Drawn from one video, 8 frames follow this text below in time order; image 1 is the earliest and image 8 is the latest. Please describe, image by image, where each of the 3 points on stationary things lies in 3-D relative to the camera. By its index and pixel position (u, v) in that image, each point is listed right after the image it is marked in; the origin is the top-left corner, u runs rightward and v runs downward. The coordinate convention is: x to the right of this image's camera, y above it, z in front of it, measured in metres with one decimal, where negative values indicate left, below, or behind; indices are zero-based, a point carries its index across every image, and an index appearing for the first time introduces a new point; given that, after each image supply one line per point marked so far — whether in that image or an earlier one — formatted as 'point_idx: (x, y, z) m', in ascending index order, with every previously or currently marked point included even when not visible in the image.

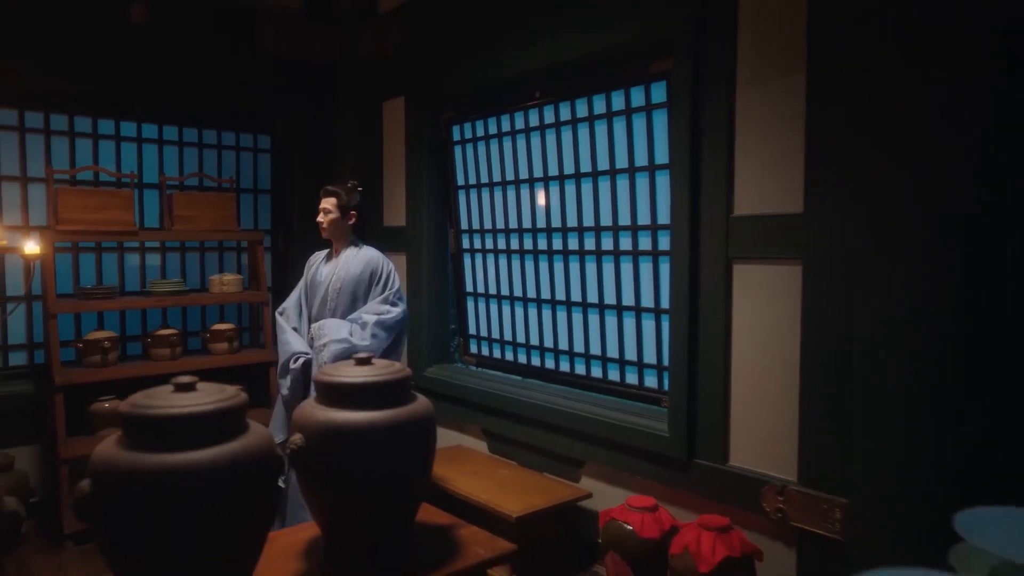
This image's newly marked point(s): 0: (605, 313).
0: (+0.4, -0.1, +3.1) m
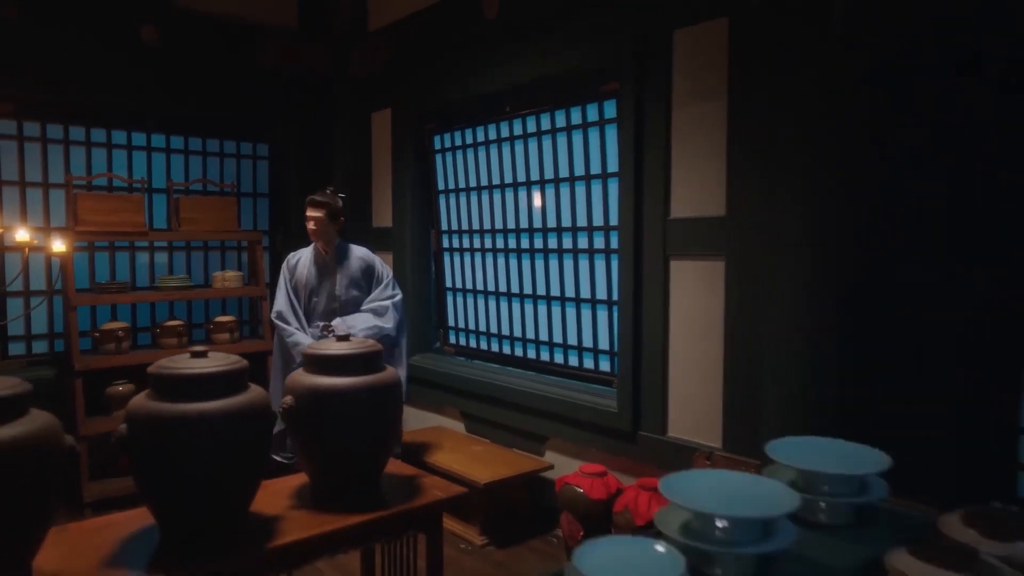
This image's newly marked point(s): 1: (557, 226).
0: (+0.2, -0.1, +3.4) m
1: (+0.2, +0.3, +3.4) m
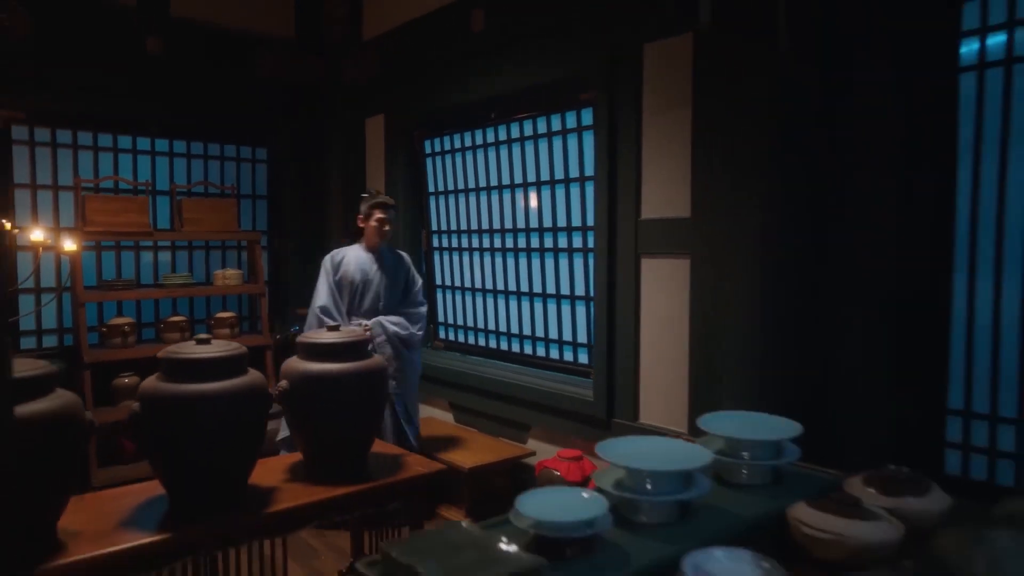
0: (+0.2, -0.1, +3.7) m
1: (+0.1, +0.3, +3.6) m
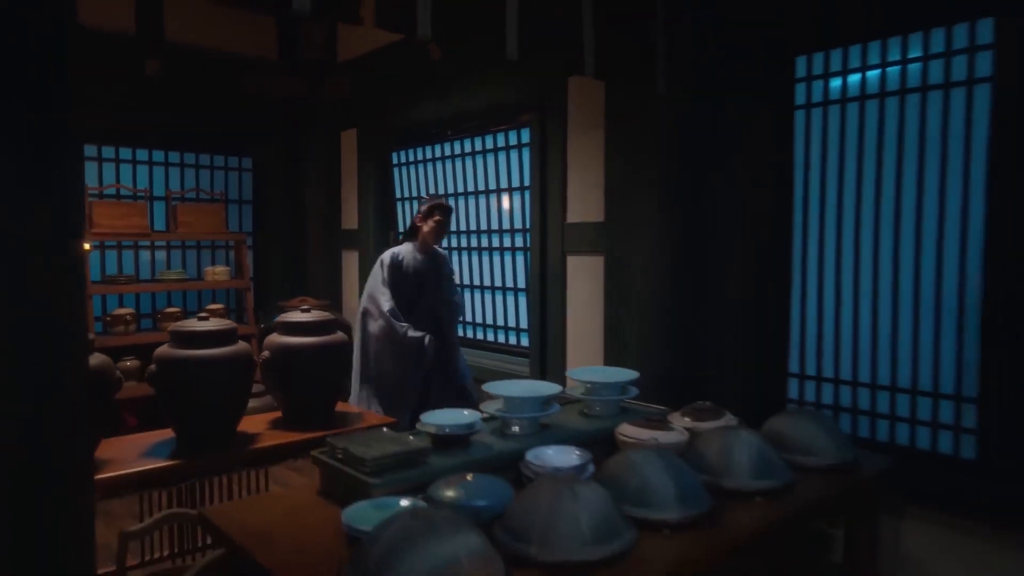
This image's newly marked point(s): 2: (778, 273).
0: (-0.1, 0.0, +4.2) m
1: (-0.2, +0.3, +4.2) m
2: (+1.0, +0.1, +2.8) m
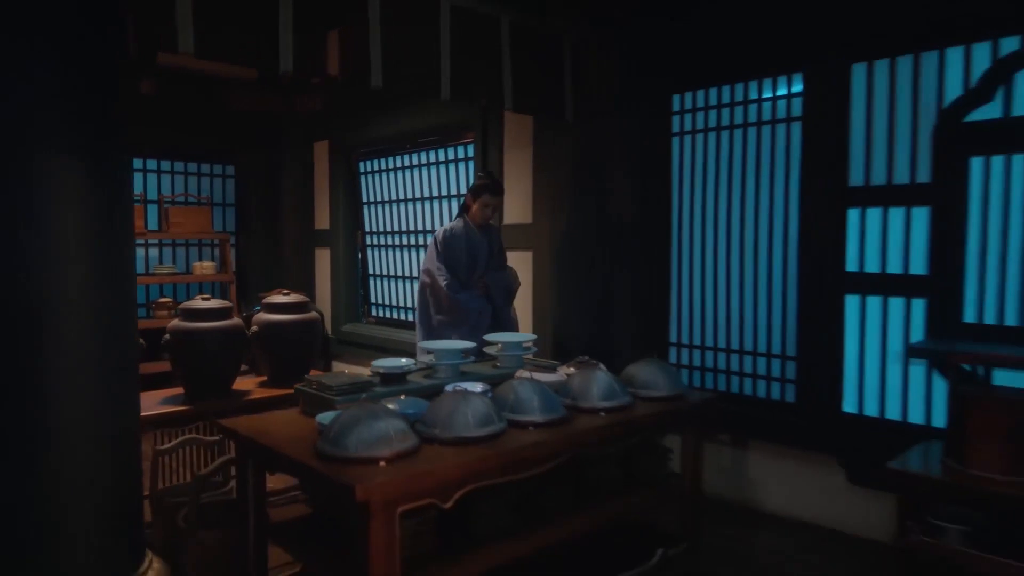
0: (-0.4, 0.0, +4.9) m
1: (-0.5, +0.4, +4.9) m
2: (+0.7, +0.1, +3.5) m
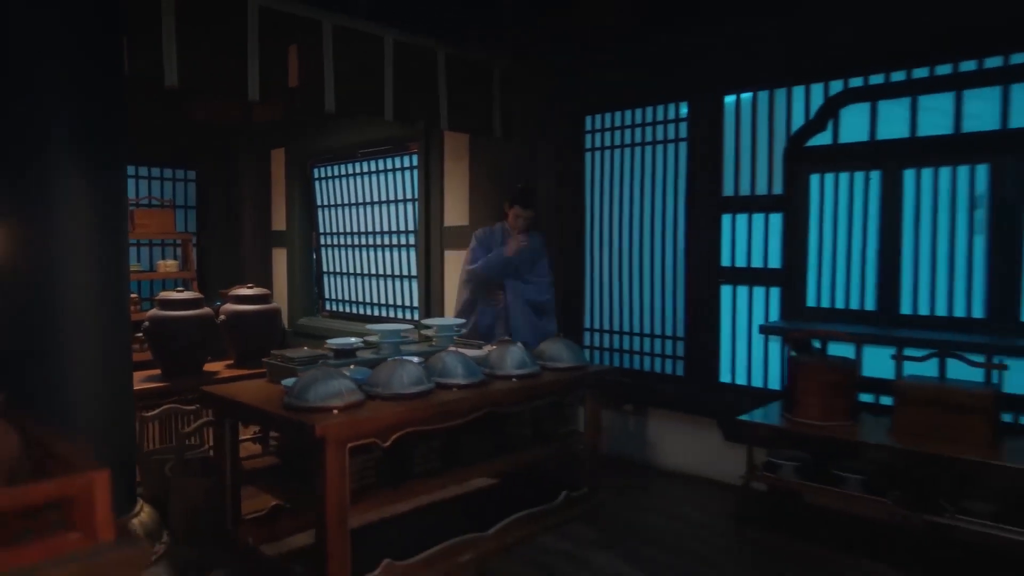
0: (-0.9, +0.1, +5.5) m
1: (-0.9, +0.4, +5.4) m
2: (+0.3, +0.2, +4.1) m
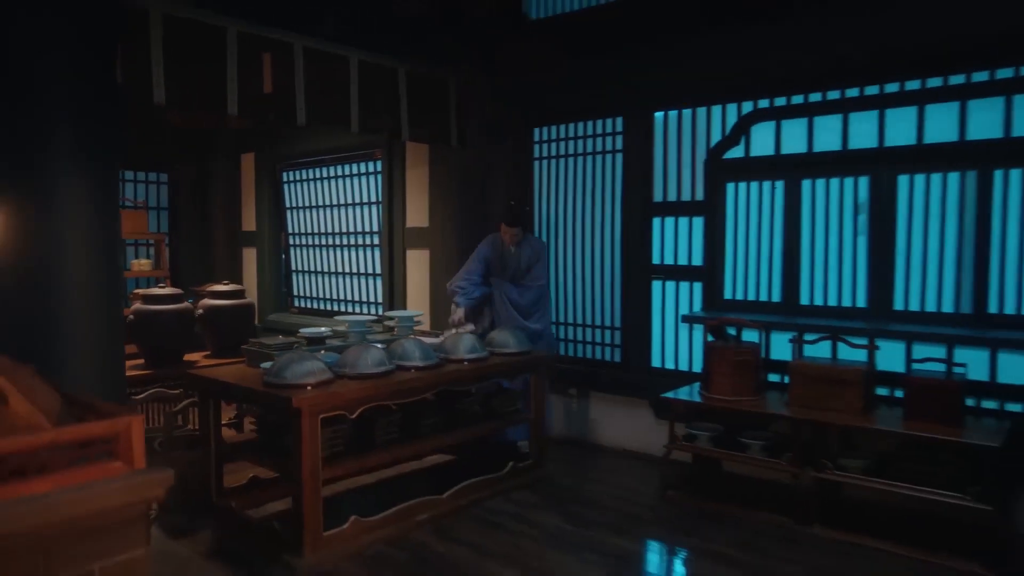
0: (-1.2, +0.1, +5.8) m
1: (-1.2, +0.4, +5.8) m
2: (+0.1, +0.2, +4.5) m
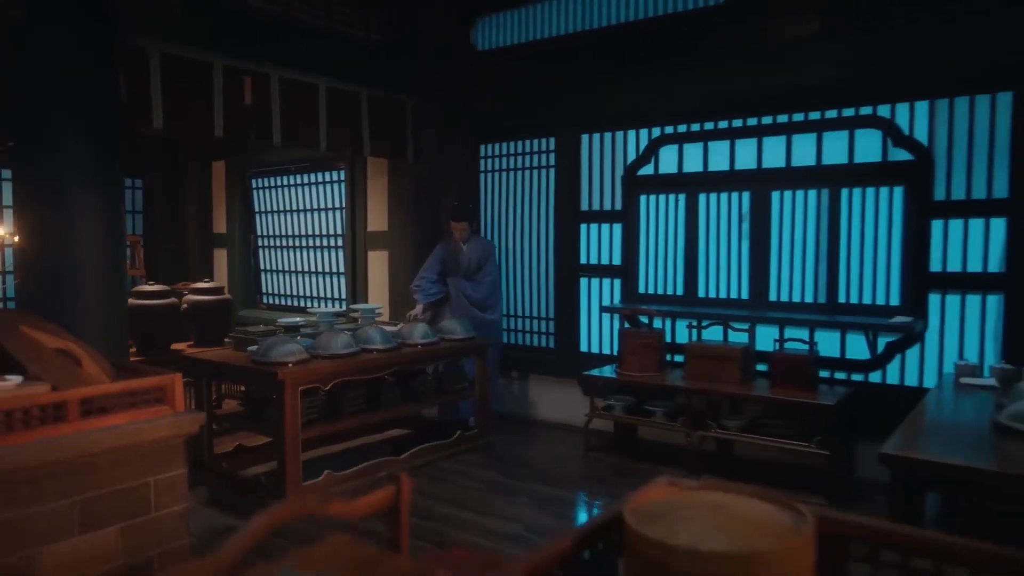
0: (-1.6, +0.1, +6.4) m
1: (-1.7, +0.5, +6.3) m
2: (-0.3, +0.2, +5.2) m
